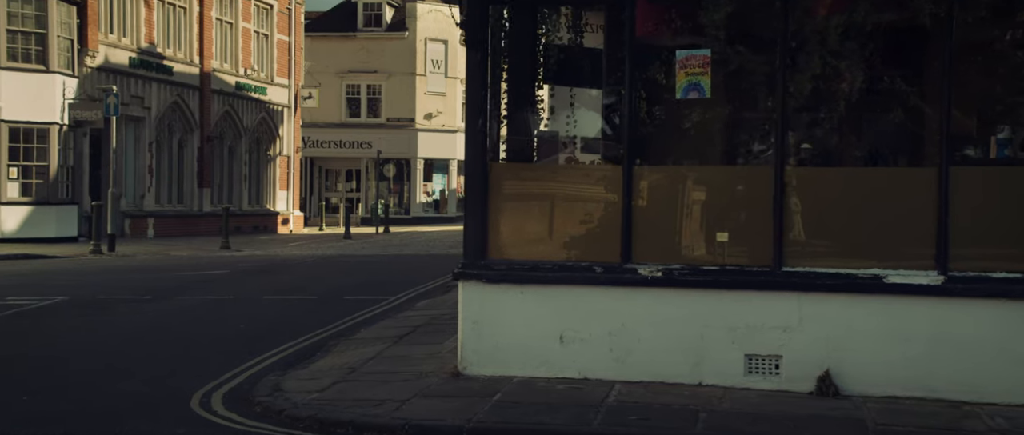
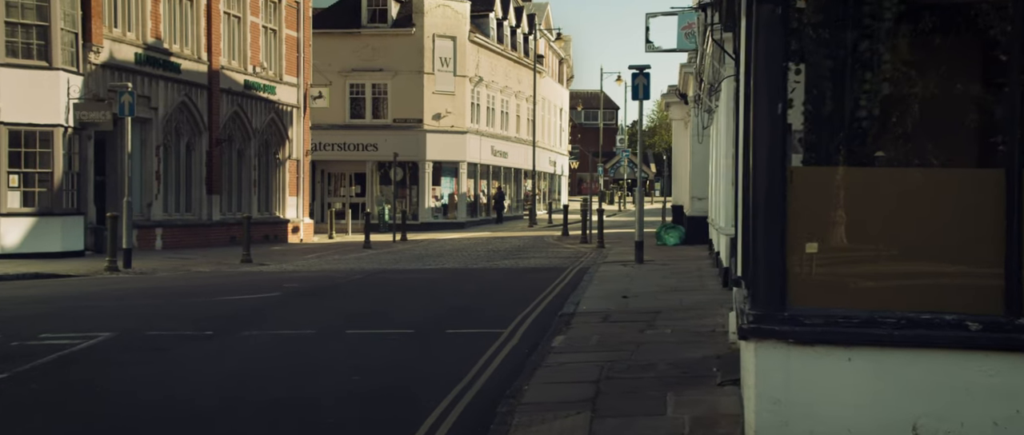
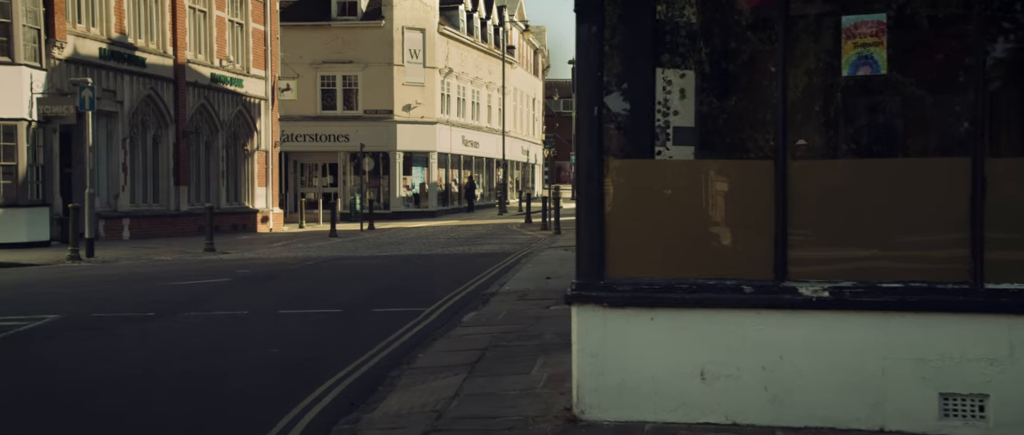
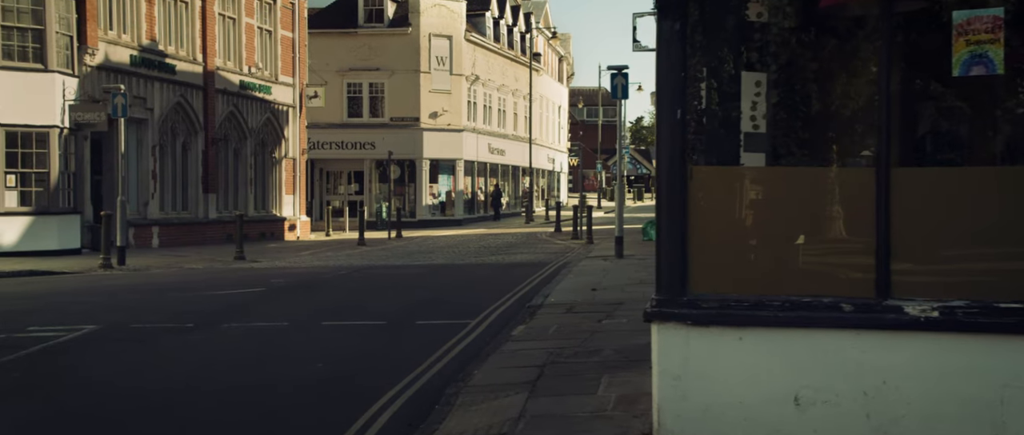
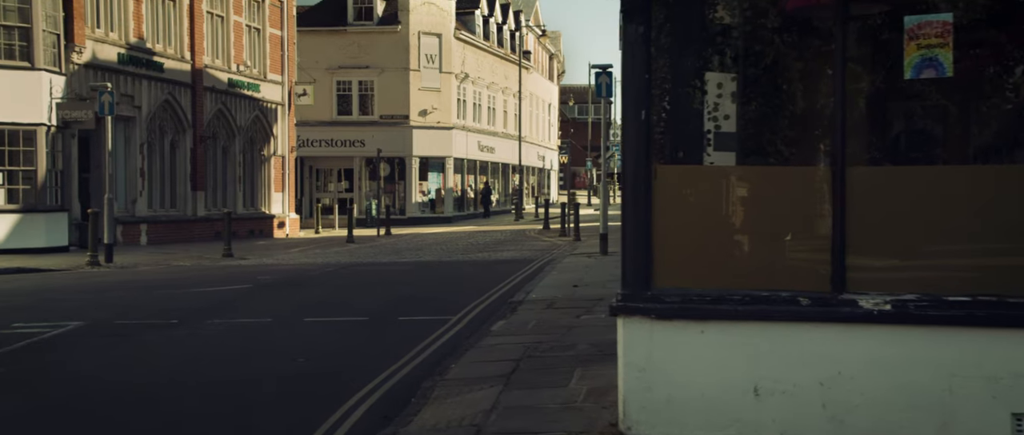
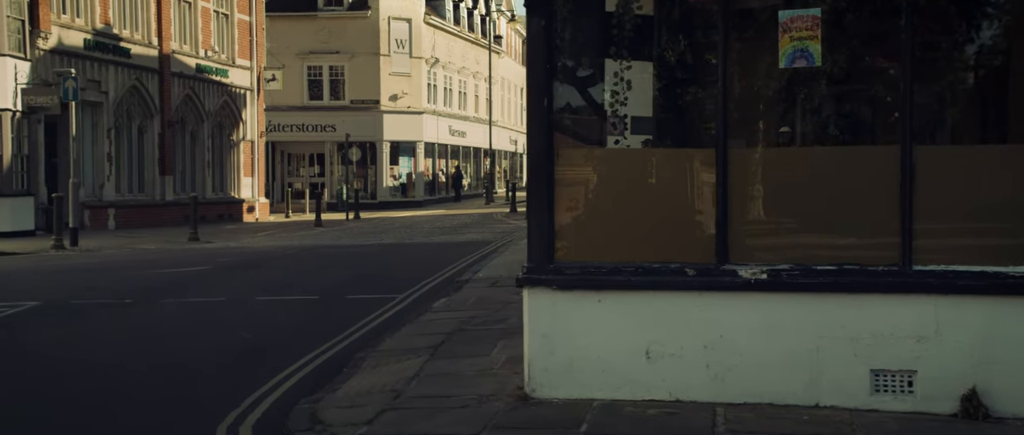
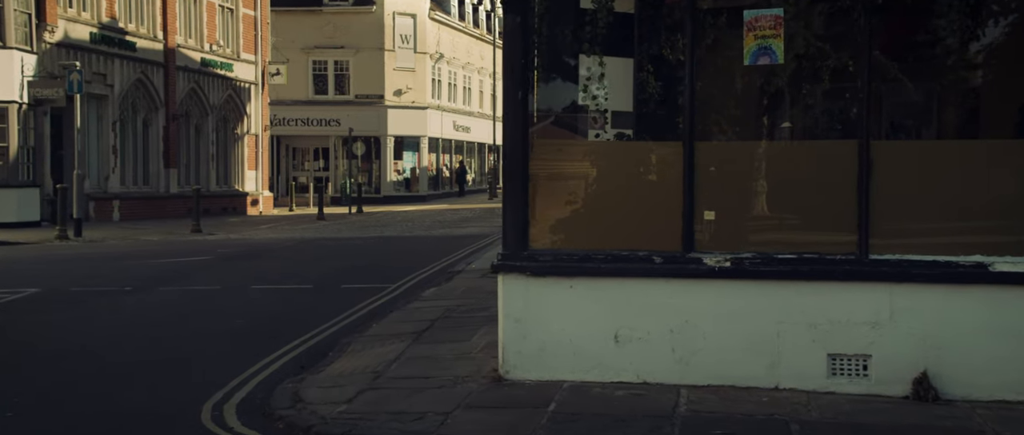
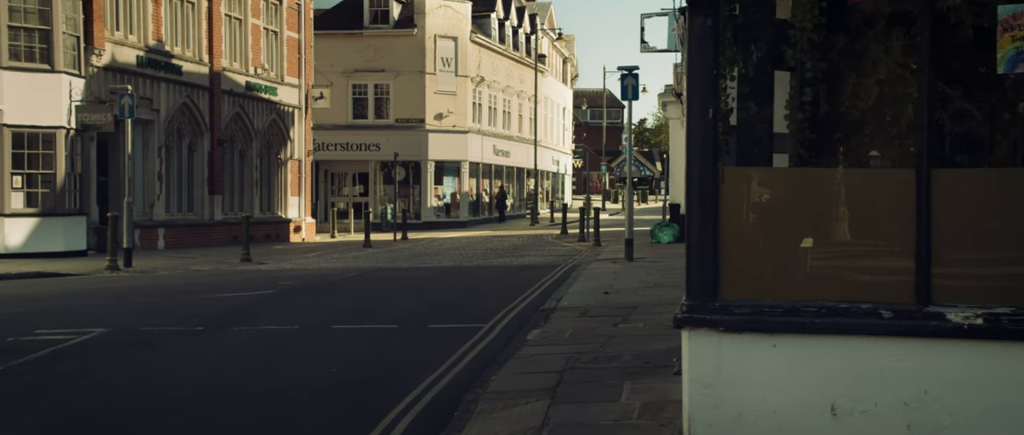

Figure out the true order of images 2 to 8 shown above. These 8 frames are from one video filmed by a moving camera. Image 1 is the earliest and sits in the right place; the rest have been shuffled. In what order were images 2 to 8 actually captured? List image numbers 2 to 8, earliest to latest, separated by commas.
7, 6, 3, 5, 4, 8, 2
